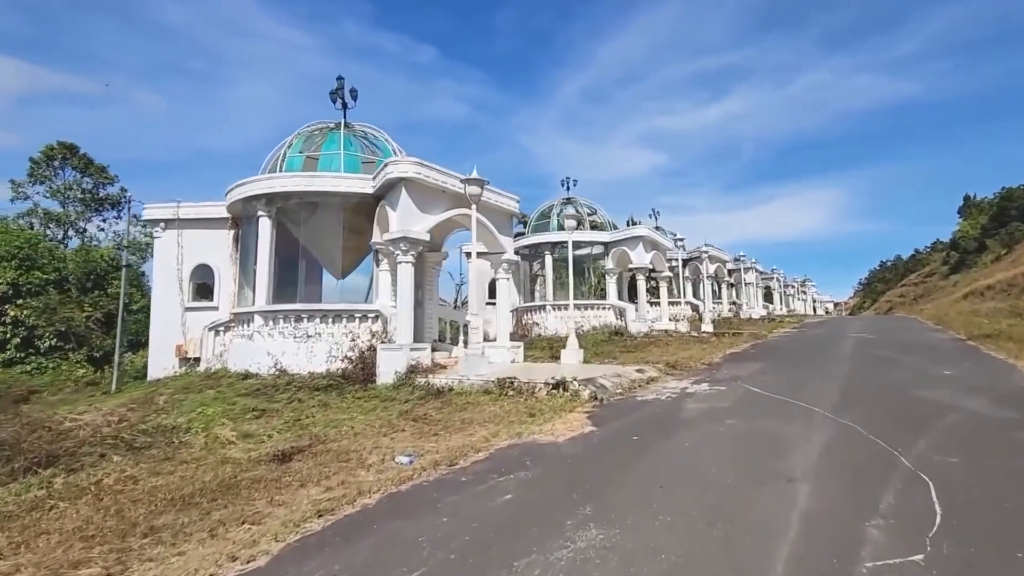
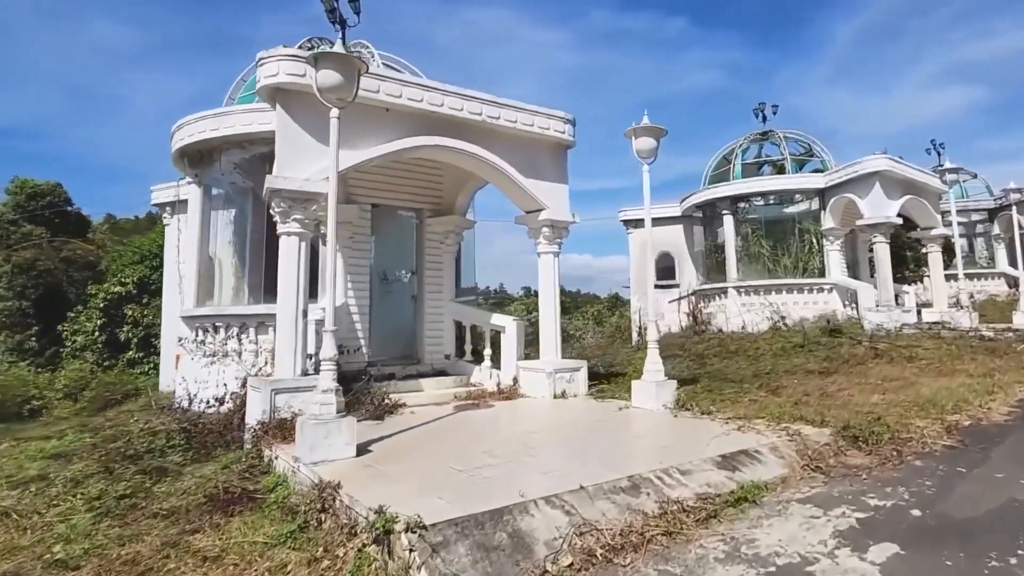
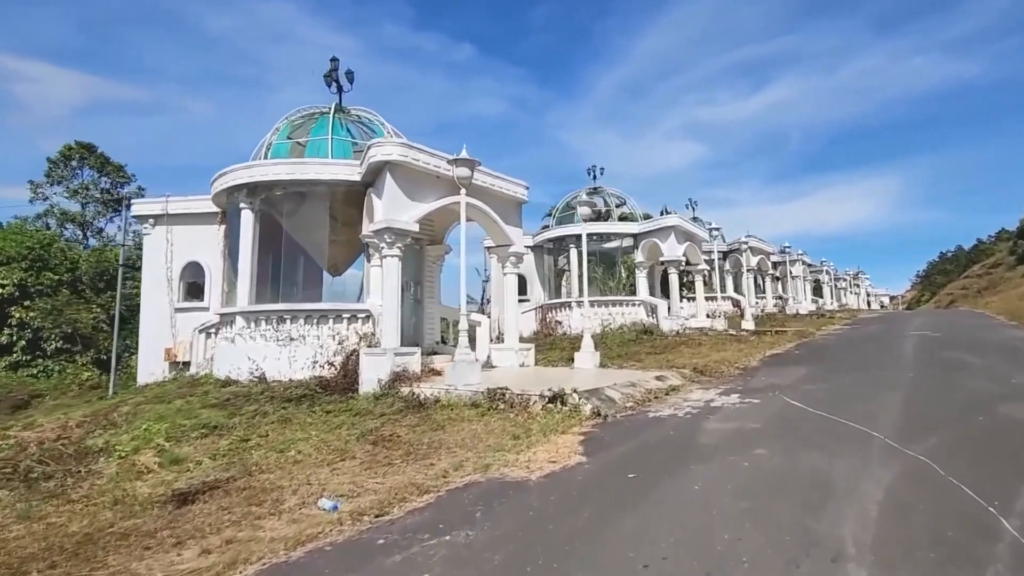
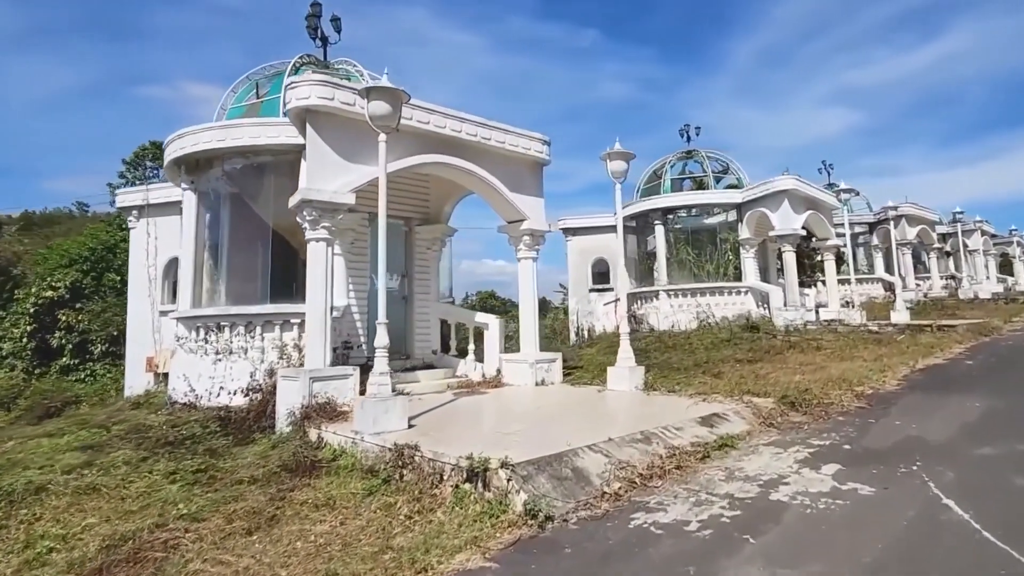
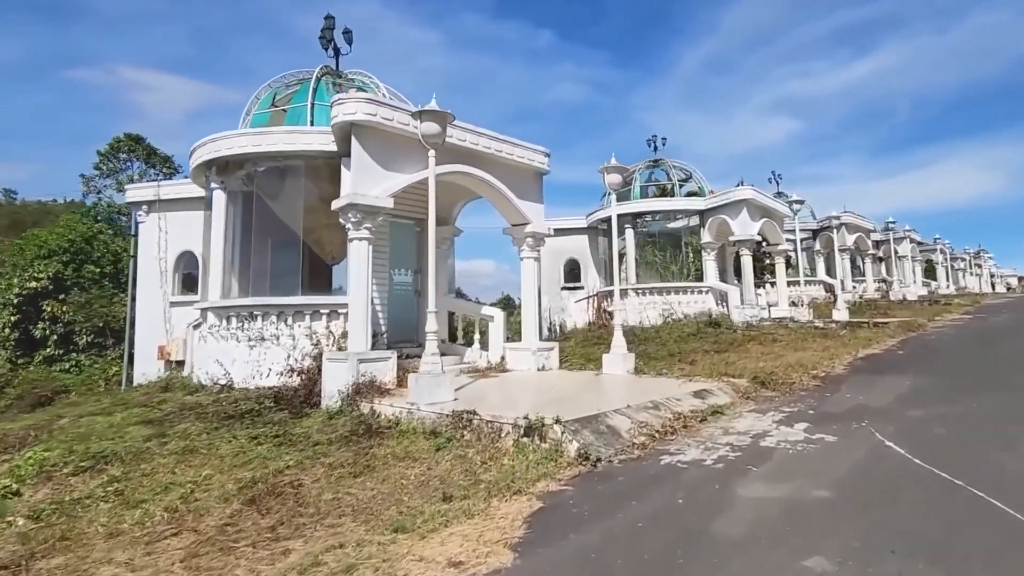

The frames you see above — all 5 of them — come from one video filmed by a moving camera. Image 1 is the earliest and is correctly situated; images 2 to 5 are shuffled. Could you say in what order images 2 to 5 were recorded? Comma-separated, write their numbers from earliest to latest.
3, 5, 4, 2
